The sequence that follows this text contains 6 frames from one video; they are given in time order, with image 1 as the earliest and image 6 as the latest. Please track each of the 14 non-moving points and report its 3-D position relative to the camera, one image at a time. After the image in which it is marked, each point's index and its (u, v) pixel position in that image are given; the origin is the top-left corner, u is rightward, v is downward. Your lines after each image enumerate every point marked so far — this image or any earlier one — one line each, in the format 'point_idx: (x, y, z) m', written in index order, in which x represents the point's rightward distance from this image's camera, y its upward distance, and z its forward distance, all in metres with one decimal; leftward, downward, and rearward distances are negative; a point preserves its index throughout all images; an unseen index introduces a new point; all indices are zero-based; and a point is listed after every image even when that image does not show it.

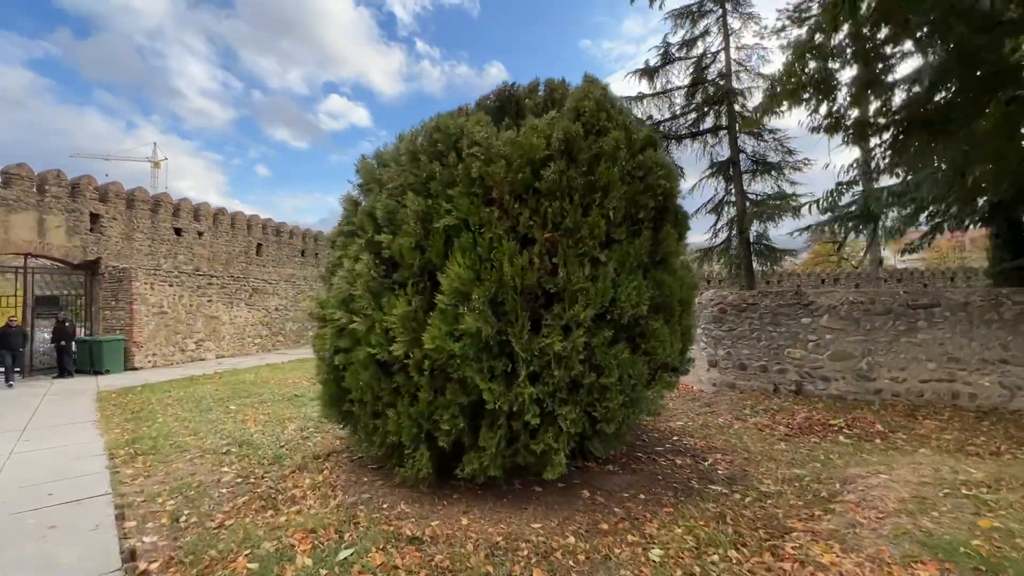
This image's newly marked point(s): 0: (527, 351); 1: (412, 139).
0: (+0.1, -0.4, +3.0) m
1: (-0.8, +1.2, +3.8) m
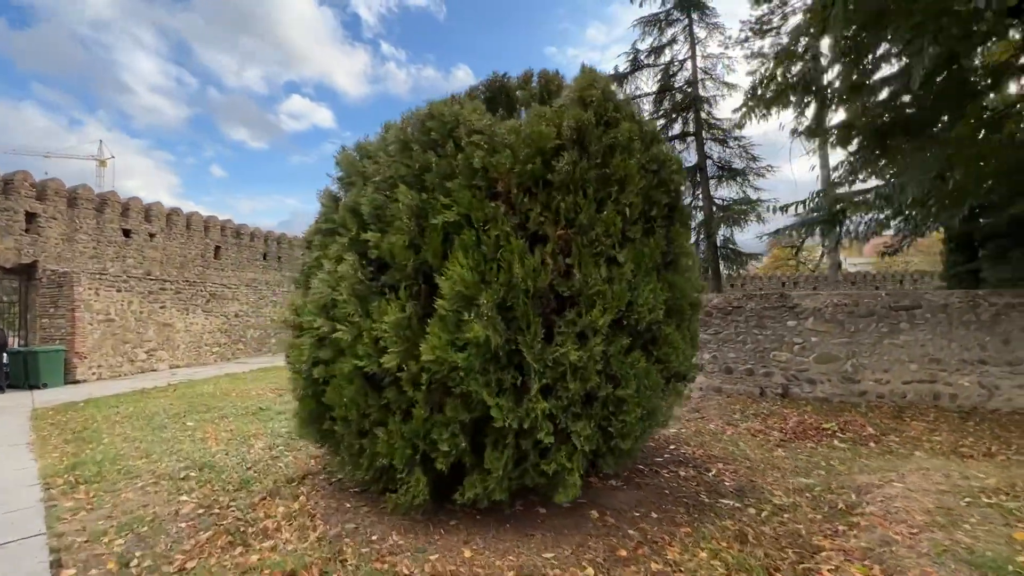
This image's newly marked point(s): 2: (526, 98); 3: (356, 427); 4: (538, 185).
0: (+0.2, -0.4, +2.7) m
1: (-0.8, +1.2, +3.4) m
2: (+0.1, +1.7, +4.1) m
3: (-1.1, -1.0, +3.3) m
4: (+0.2, +0.6, +2.9) m
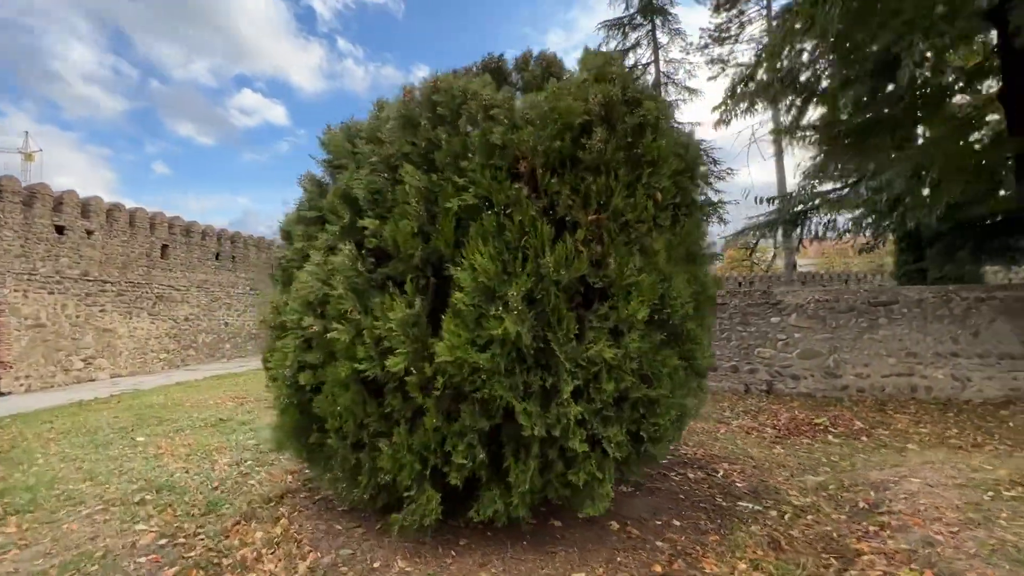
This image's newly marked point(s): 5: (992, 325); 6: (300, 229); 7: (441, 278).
0: (+0.3, -0.4, +2.4) m
1: (-0.7, +1.2, +3.1) m
2: (+0.1, +1.7, +3.8) m
3: (-1.0, -0.9, +2.9) m
4: (+0.3, +0.7, +2.6) m
5: (+6.6, -0.5, +6.4) m
6: (-1.6, +0.4, +3.5) m
7: (-0.4, +0.1, +2.7) m
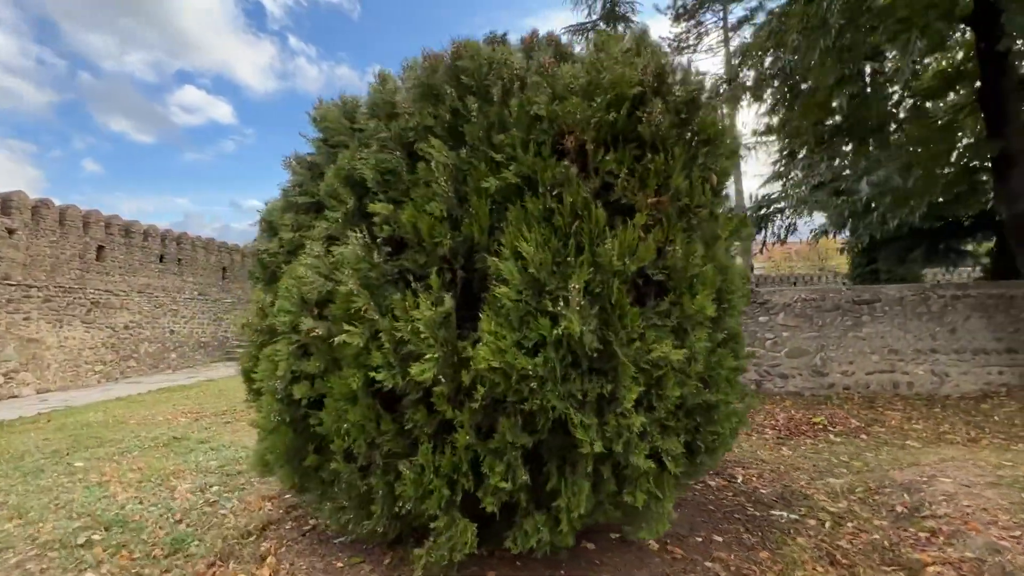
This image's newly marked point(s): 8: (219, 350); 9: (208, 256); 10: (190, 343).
0: (+0.6, -0.3, +2.1) m
1: (-0.6, +1.2, +2.7) m
2: (+0.3, +1.7, +3.5) m
3: (-0.8, -0.9, +2.5) m
4: (+0.5, +0.7, +2.3) m
5: (+6.5, -0.5, +6.6) m
6: (-1.4, +0.5, +3.0) m
7: (-0.2, +0.1, +2.3) m
8: (-12.0, -2.5, +19.1) m
9: (-12.1, +1.3, +18.5) m
10: (-12.2, -2.1, +17.6) m
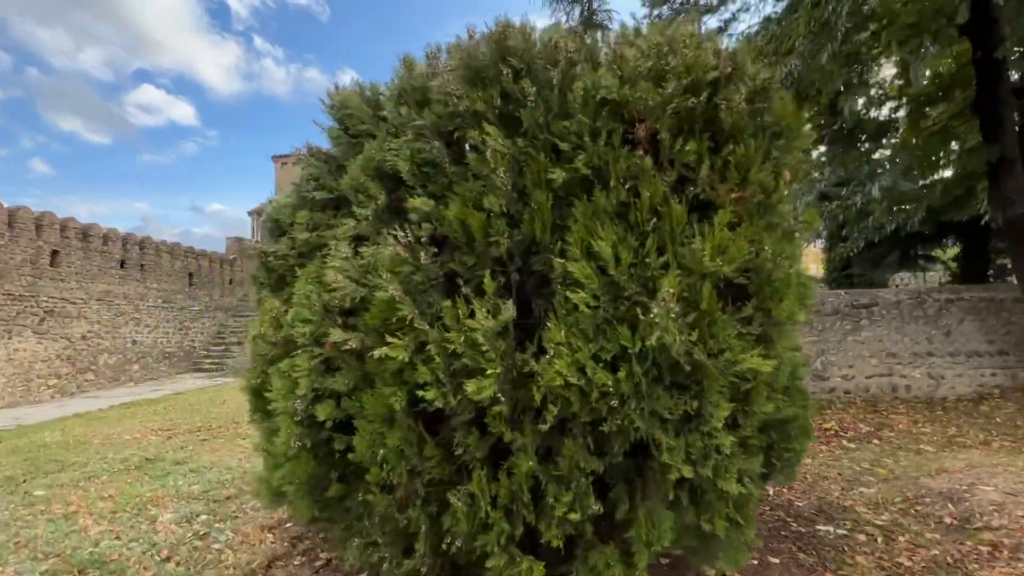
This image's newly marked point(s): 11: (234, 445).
0: (+0.9, -0.4, +1.9) m
1: (-0.3, +1.2, +2.4) m
2: (+0.5, +1.7, +3.2) m
3: (-0.5, -0.9, +2.1) m
4: (+0.8, +0.7, +2.1) m
5: (+6.5, -0.5, +6.8) m
6: (-1.2, +0.4, +2.7) m
7: (+0.1, +0.1, +2.1) m
8: (-12.7, -2.8, +18.1) m
9: (-12.8, +1.0, +17.5) m
10: (-12.7, -2.3, +16.5) m
11: (-3.8, -2.2, +6.4) m
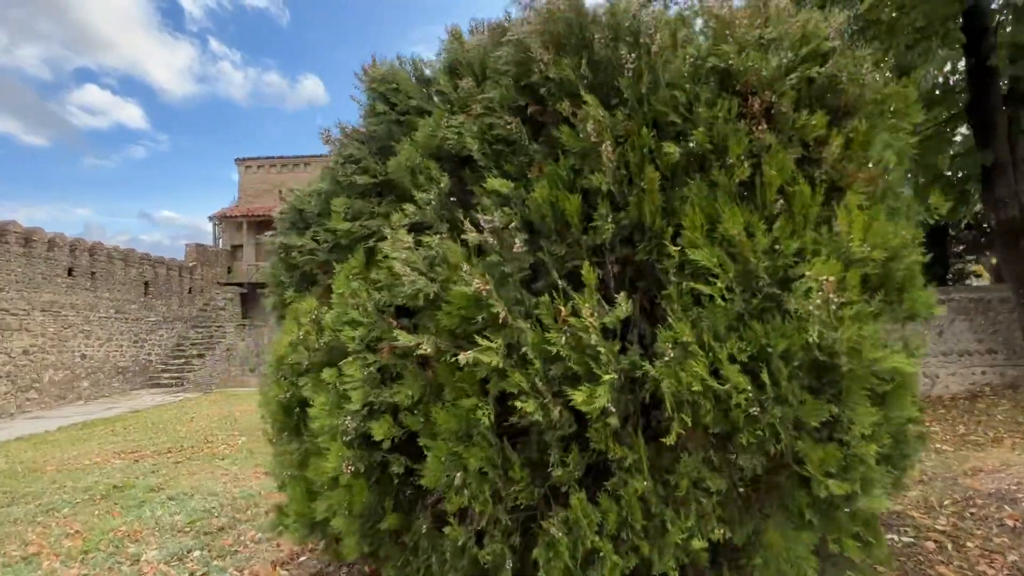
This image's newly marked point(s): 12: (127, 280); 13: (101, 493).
0: (+1.3, -0.3, +1.7) m
1: (+0.1, +1.2, +2.1) m
2: (+0.8, +1.7, +3.0) m
3: (-0.1, -0.9, +1.8) m
4: (+1.2, +0.7, +1.9) m
5: (+6.6, -0.5, +6.9) m
6: (-0.9, +0.4, +2.3) m
7: (+0.5, +0.1, +1.8) m
8: (-13.4, -3.2, +16.8) m
9: (-13.5, +0.7, +16.3) m
10: (-13.3, -2.6, +15.3) m
11: (-3.7, -2.3, +5.8) m
12: (-13.6, +0.3, +16.4) m
13: (-4.4, -2.2, +5.0) m
